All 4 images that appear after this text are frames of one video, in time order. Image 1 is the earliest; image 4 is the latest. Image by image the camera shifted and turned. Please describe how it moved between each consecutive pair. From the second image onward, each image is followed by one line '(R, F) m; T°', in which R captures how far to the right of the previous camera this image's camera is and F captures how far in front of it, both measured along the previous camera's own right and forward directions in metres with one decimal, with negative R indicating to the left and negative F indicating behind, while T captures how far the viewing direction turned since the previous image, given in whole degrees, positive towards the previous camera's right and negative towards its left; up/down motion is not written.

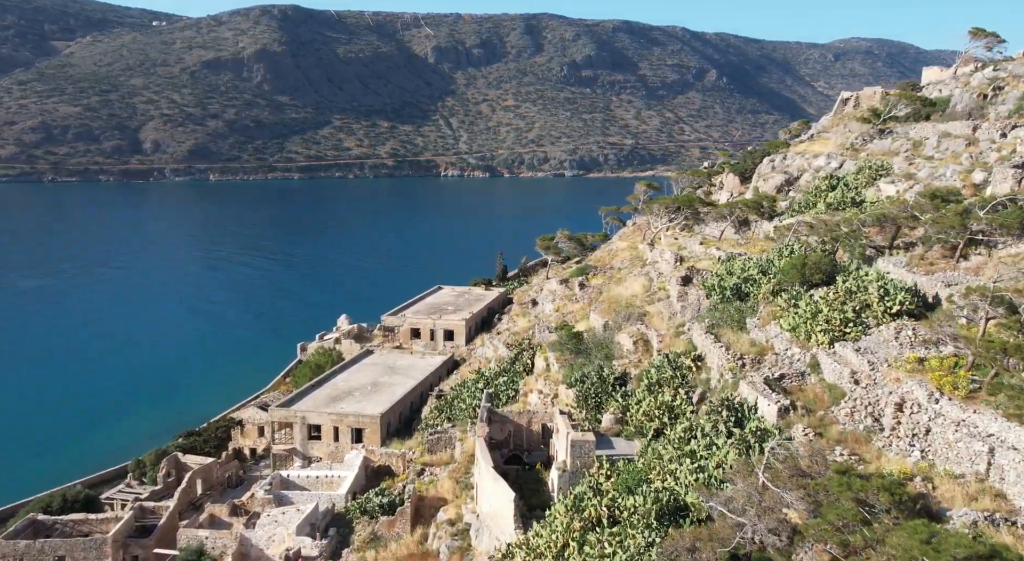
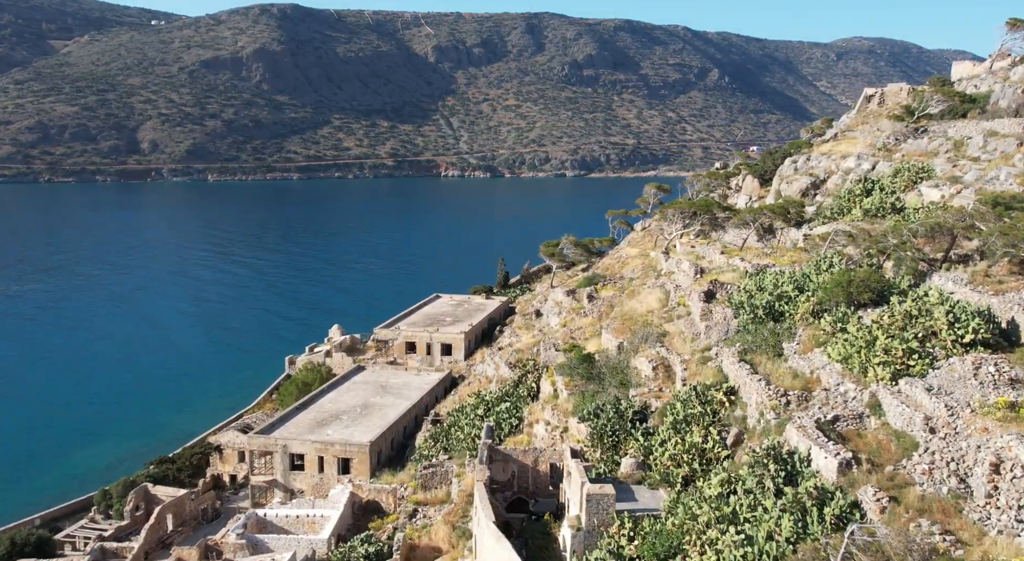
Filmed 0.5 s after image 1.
(-0.1, +2.0) m; 0°
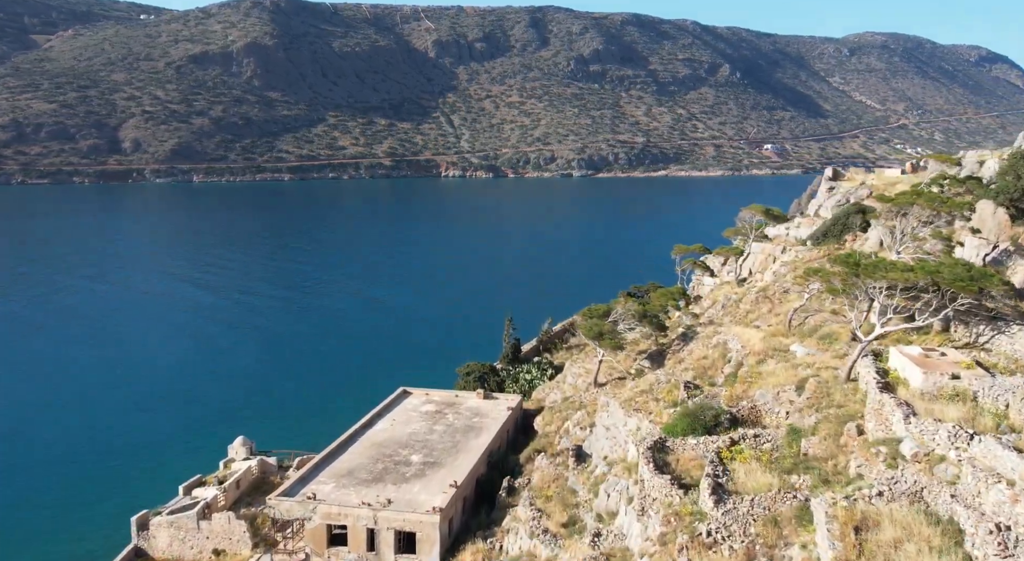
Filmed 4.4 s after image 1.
(-0.3, +13.0) m; 0°
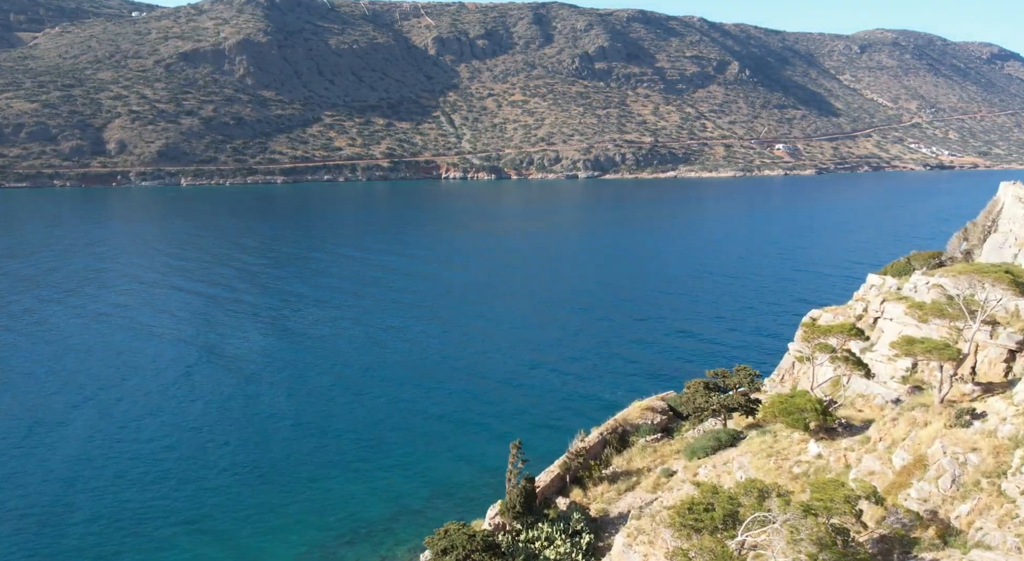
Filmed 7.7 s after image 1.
(-0.1, +9.9) m; 0°
